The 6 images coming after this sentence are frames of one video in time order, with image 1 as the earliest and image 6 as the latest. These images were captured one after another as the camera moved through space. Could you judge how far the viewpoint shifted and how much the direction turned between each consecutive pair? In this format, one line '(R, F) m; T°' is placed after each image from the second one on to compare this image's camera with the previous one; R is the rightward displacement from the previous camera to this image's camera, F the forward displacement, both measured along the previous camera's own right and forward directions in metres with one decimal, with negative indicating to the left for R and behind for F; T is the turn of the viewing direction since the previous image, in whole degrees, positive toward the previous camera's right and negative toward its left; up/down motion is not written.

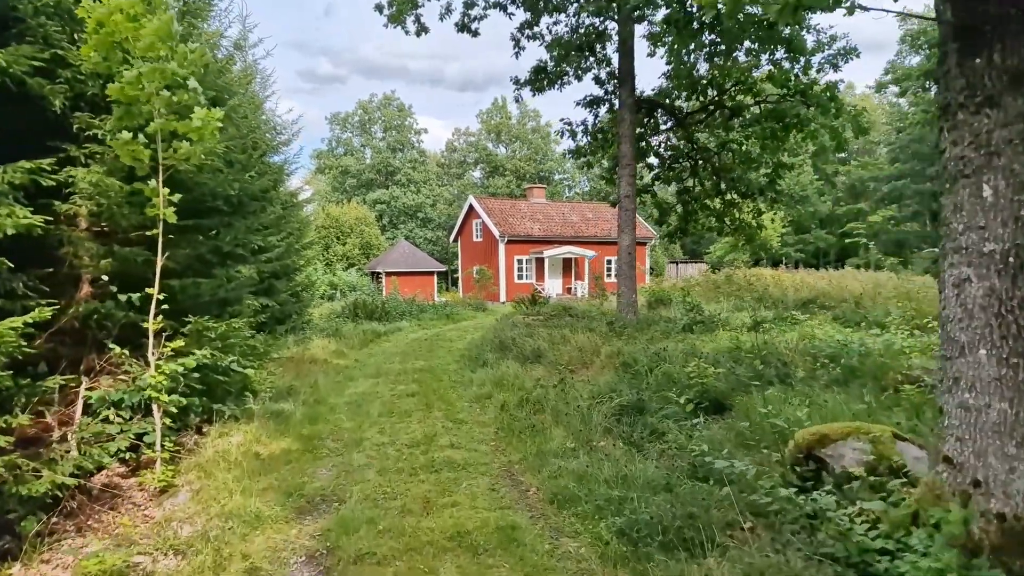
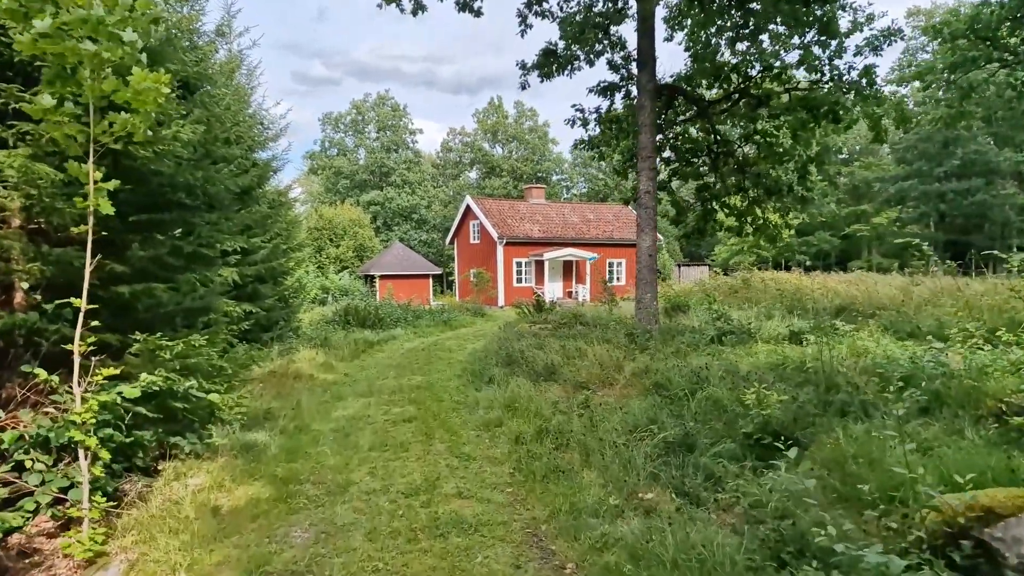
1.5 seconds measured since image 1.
(-0.1, +1.1) m; 0°
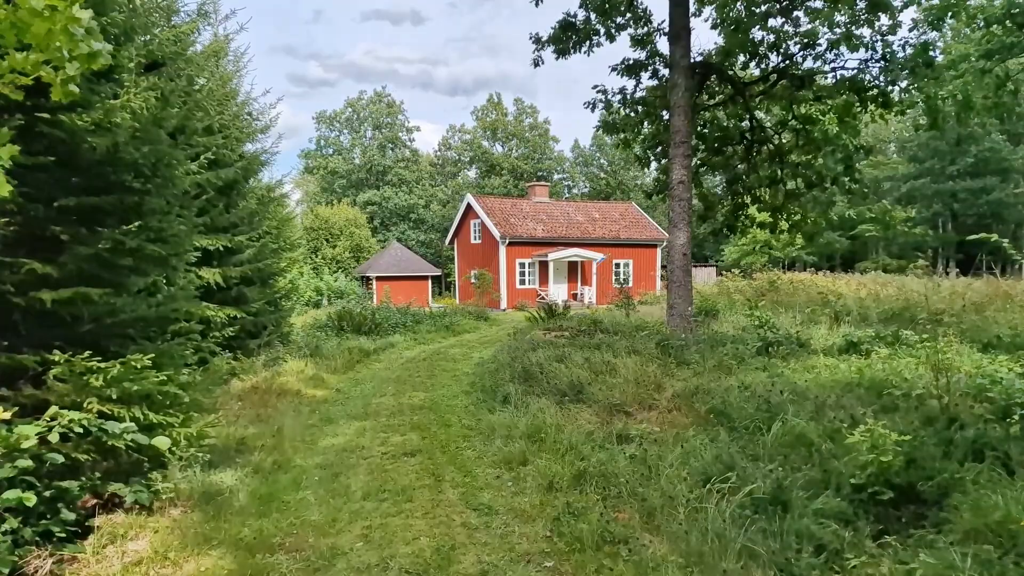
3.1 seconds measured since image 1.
(-0.2, +1.1) m; 0°
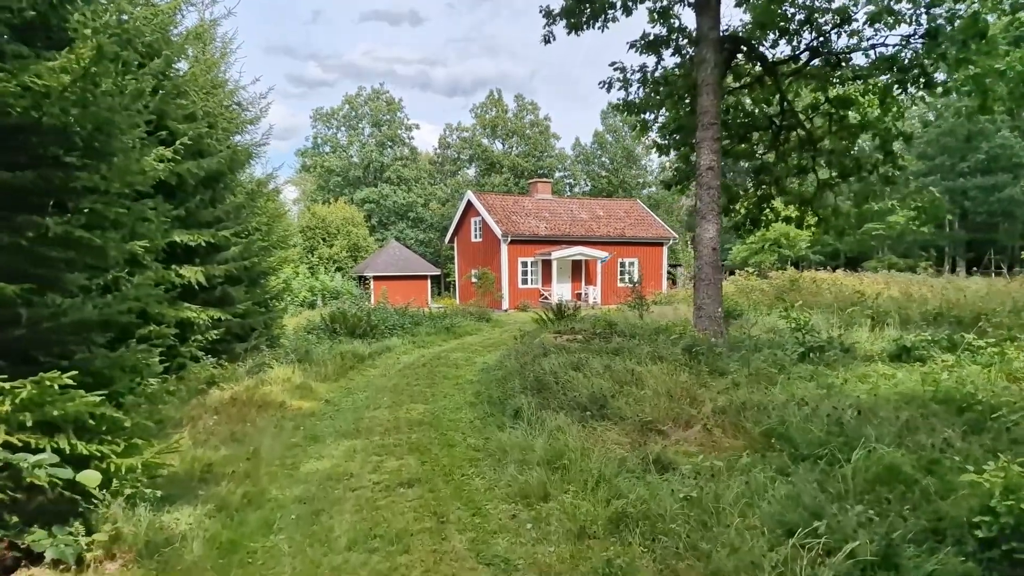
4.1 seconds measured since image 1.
(-0.1, +0.9) m; 0°
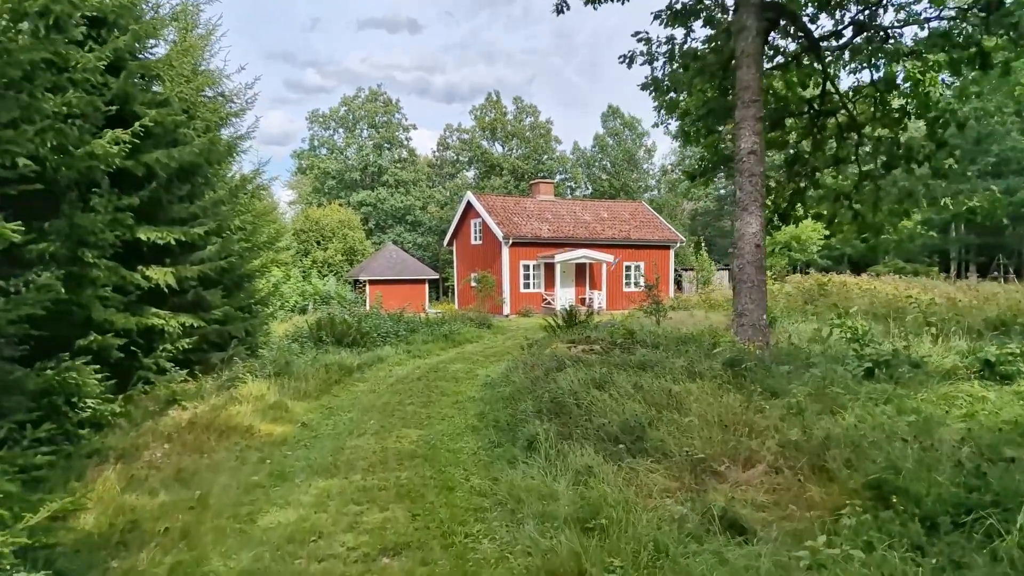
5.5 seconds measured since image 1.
(-0.1, +1.1) m; 0°
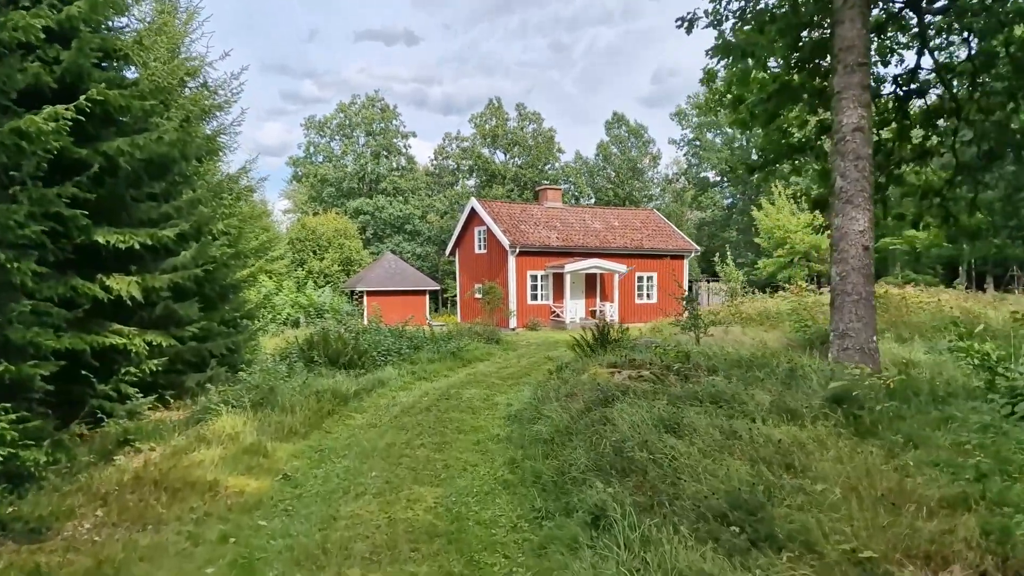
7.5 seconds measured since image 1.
(-0.3, +1.4) m; 0°
